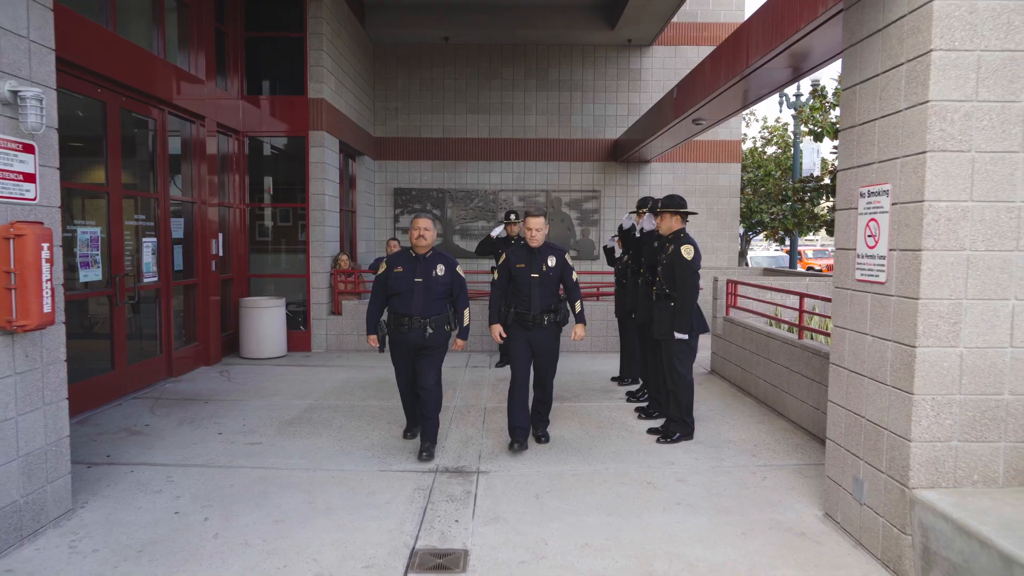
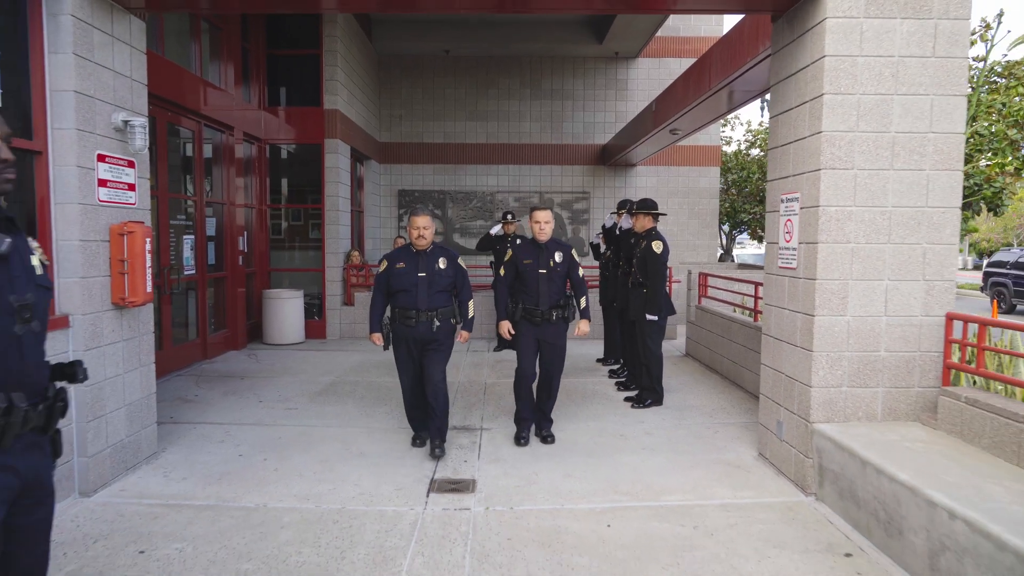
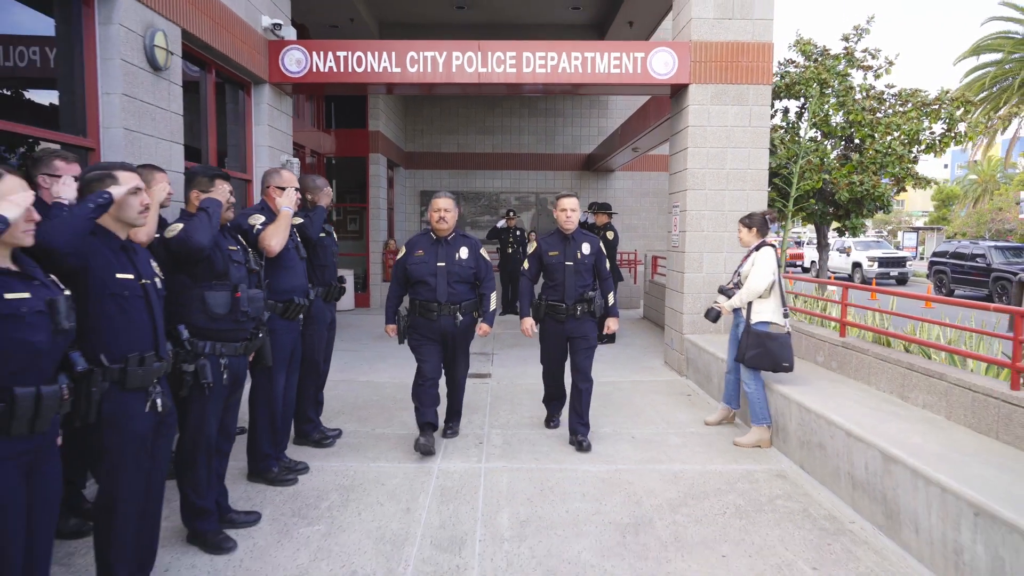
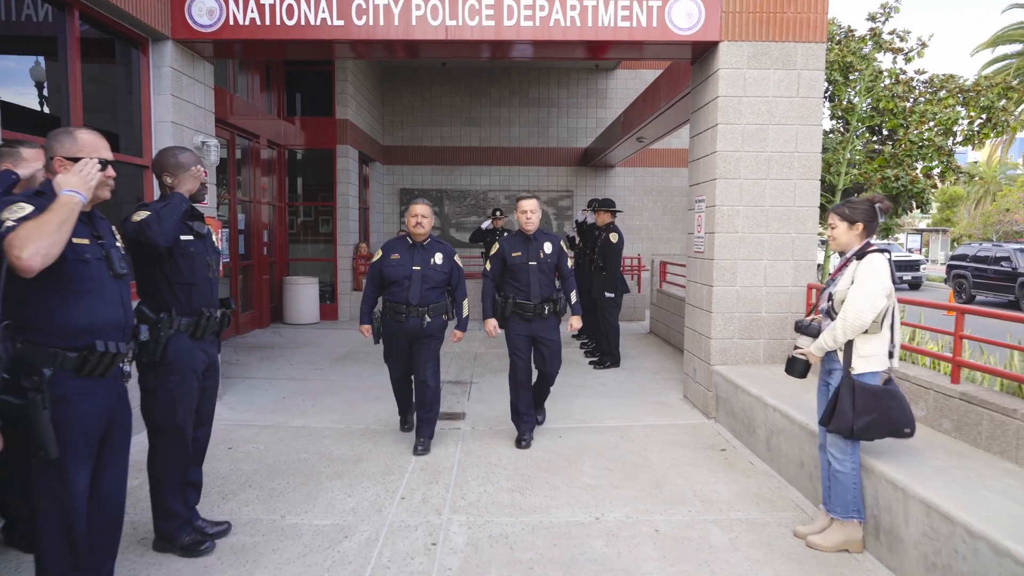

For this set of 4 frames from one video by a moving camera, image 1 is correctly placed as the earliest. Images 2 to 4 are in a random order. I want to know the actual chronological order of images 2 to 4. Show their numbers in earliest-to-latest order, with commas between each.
2, 4, 3
